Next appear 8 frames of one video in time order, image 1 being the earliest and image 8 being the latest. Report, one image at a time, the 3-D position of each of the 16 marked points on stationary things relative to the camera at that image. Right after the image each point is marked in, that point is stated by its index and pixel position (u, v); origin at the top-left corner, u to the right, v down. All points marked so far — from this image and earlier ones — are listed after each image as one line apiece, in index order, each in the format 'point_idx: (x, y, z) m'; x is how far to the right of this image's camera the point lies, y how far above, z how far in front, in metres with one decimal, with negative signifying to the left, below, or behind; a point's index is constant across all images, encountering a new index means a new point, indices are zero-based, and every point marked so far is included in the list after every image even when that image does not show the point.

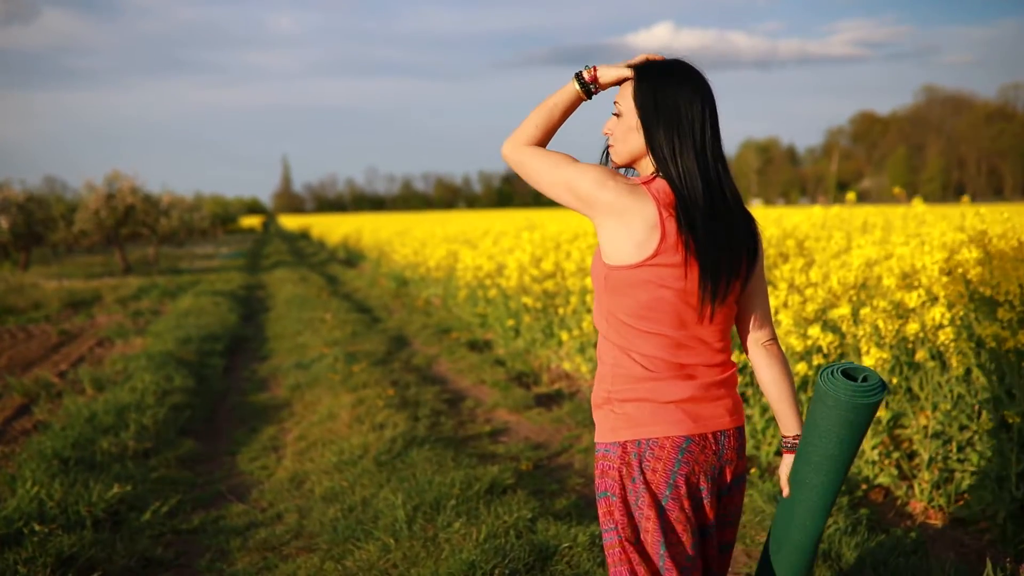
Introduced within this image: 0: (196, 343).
0: (-3.9, -0.7, +10.1) m
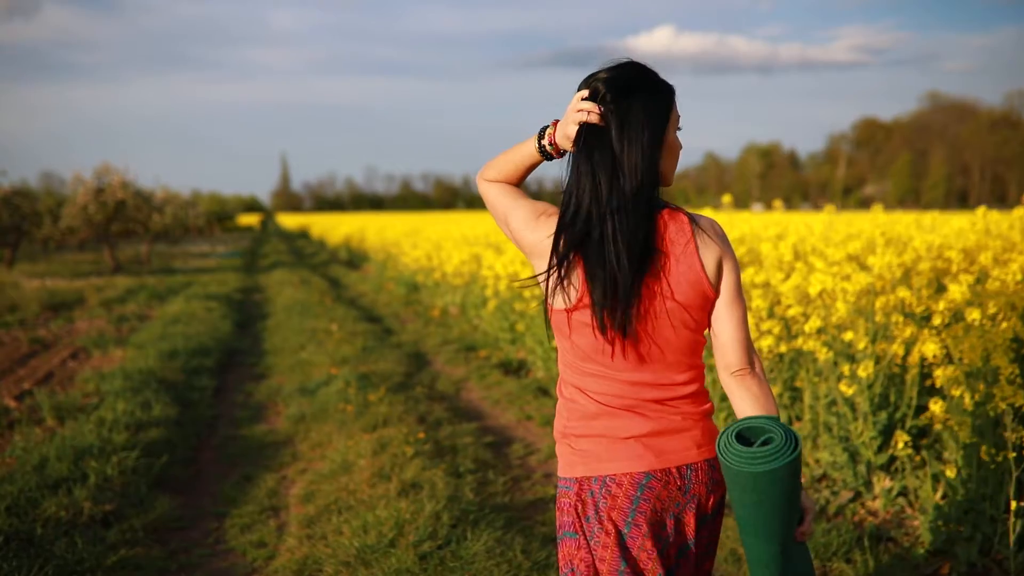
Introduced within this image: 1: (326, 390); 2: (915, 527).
0: (-3.5, -0.7, +8.8) m
1: (-1.6, -0.9, +7.1) m
2: (+1.8, -1.1, +3.7) m
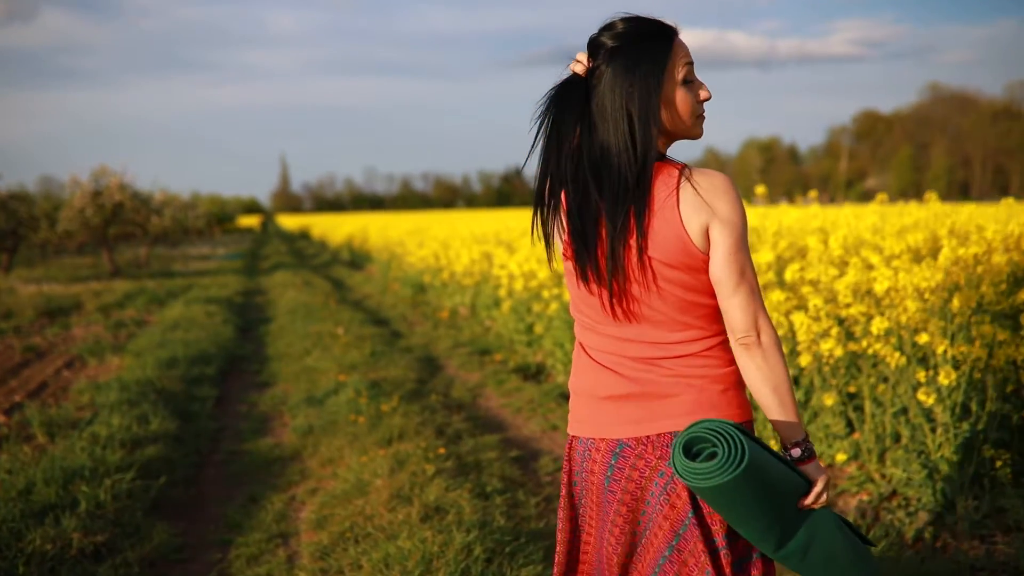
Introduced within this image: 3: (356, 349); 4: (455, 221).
0: (-3.3, -0.8, +8.3) m
1: (-1.4, -0.9, +6.7) m
2: (+2.0, -1.1, +3.3) m
3: (-1.7, -0.6, +8.8) m
4: (-1.3, +1.6, +19.2) m
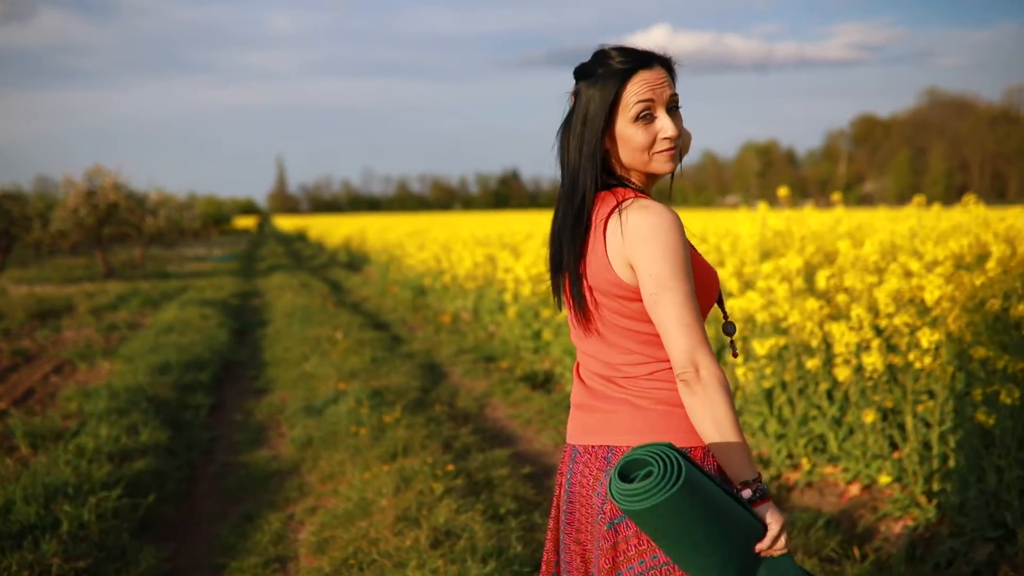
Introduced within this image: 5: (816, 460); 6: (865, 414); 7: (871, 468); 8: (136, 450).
0: (-3.3, -0.8, +8.0) m
1: (-1.4, -0.9, +6.4) m
2: (+2.1, -1.1, +3.0) m
3: (-1.6, -0.7, +8.5) m
4: (-1.3, +1.5, +18.9) m
5: (+1.5, -0.9, +4.2) m
6: (+1.7, -0.6, +3.9) m
7: (+1.7, -0.9, +4.0) m
8: (-2.5, -1.1, +5.5) m
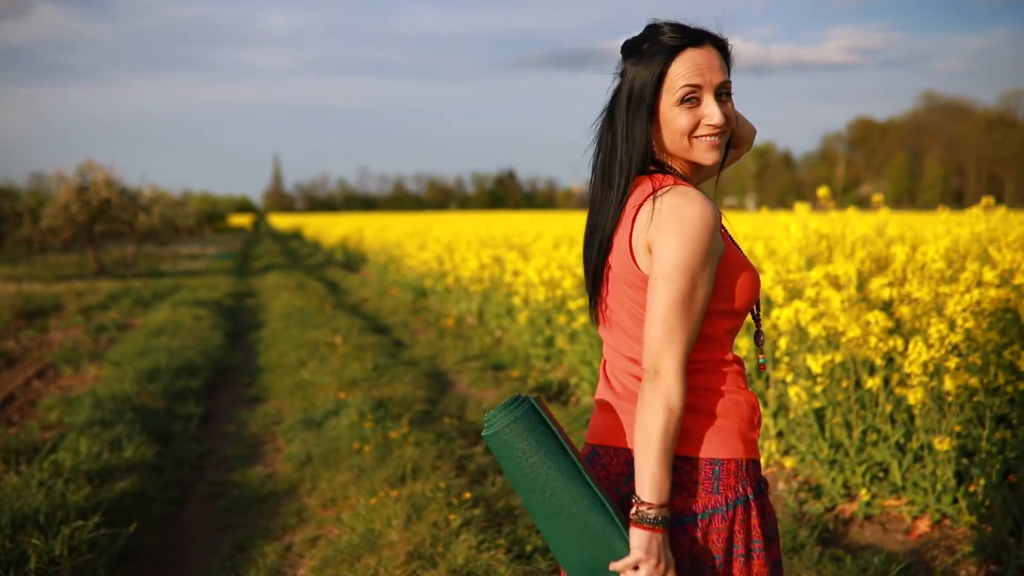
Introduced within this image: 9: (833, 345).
0: (-3.2, -0.8, +7.5) m
1: (-1.3, -1.0, +5.9) m
2: (+2.2, -1.2, +2.6) m
3: (-1.5, -0.7, +8.0) m
4: (-1.3, +1.5, +18.5) m
5: (+1.7, -0.9, +3.7) m
6: (+1.8, -0.6, +3.5) m
7: (+1.8, -0.9, +3.5) m
8: (-2.4, -1.1, +5.0) m
9: (+1.5, -0.3, +3.9) m
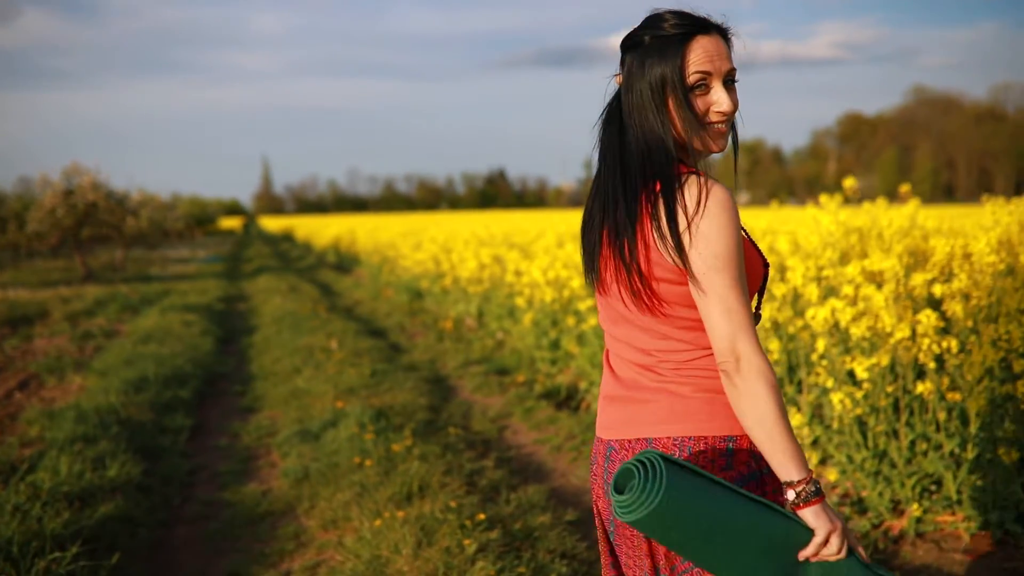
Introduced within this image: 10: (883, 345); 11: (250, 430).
0: (-3.1, -0.9, +7.2) m
1: (-1.2, -1.0, +5.6) m
2: (+2.3, -1.1, +2.2) m
3: (-1.5, -0.7, +7.7) m
4: (-1.4, +1.4, +18.1) m
5: (+1.7, -0.9, +3.4) m
6: (+1.9, -0.6, +3.2) m
7: (+1.9, -0.9, +3.2) m
8: (-2.3, -1.1, +4.7) m
9: (+1.6, -0.3, +3.6) m
10: (+1.6, -0.2, +3.6) m
11: (-2.0, -1.1, +6.4) m
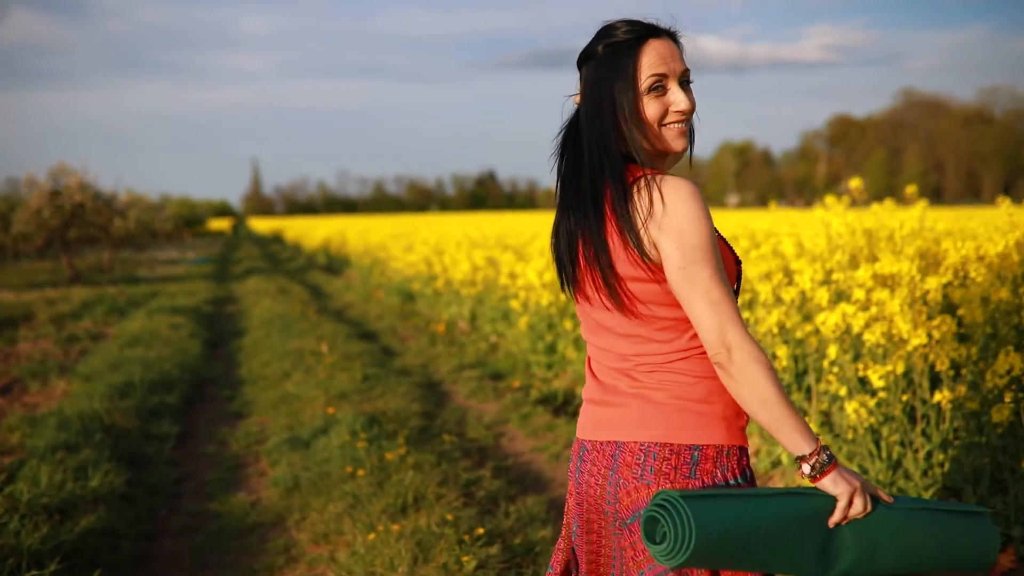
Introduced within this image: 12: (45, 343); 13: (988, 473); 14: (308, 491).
0: (-3.2, -0.9, +7.0) m
1: (-1.2, -1.0, +5.4) m
2: (+2.3, -1.2, +2.1) m
3: (-1.5, -0.8, +7.5) m
4: (-1.5, +1.4, +18.0) m
5: (+1.7, -0.9, +3.3) m
6: (+1.9, -0.7, +3.0) m
7: (+1.9, -0.9, +3.1) m
8: (-2.3, -1.2, +4.5) m
9: (+1.6, -0.3, +3.5) m
10: (+1.6, -0.3, +3.5) m
11: (-2.1, -1.1, +6.2) m
12: (-6.4, -0.8, +11.3) m
13: (+1.9, -0.7, +3.2) m
14: (-1.2, -1.2, +4.7) m
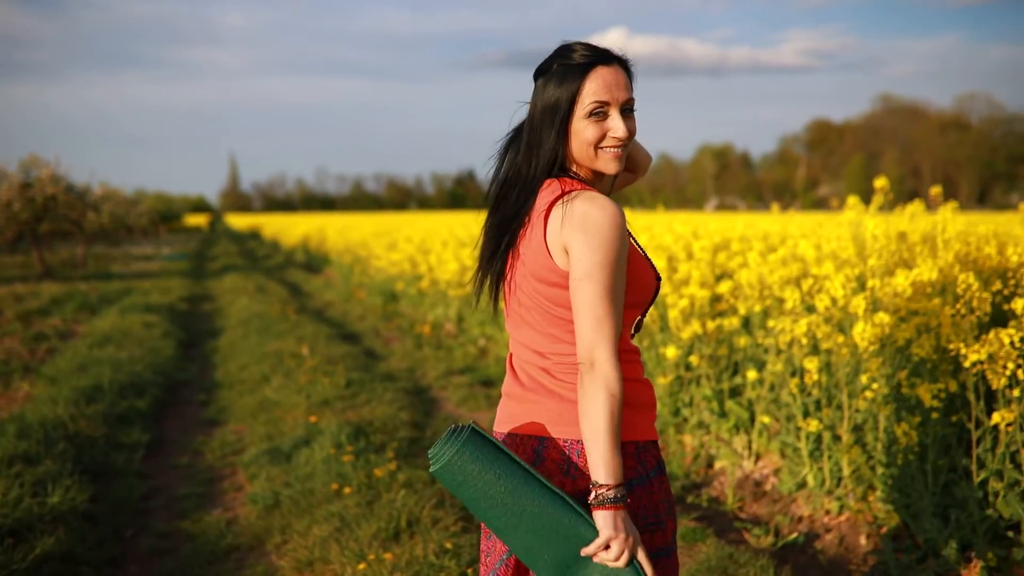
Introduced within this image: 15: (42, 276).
0: (-3.2, -0.9, +6.6) m
1: (-1.3, -1.0, +5.0) m
2: (+2.4, -1.2, +1.8) m
3: (-1.6, -0.8, +7.1) m
4: (-1.8, +1.4, +17.6) m
5: (+1.8, -1.0, +3.0) m
6: (+1.9, -0.7, +2.7) m
7: (+2.0, -1.0, +2.8) m
8: (-2.3, -1.2, +4.1) m
9: (+1.6, -0.3, +3.2) m
10: (+1.6, -0.3, +3.2) m
11: (-2.1, -1.1, +5.8) m
12: (-6.6, -0.7, +10.8) m
13: (+1.9, -0.8, +2.9) m
14: (-1.2, -1.2, +4.3) m
15: (-11.3, +0.3, +19.6) m
